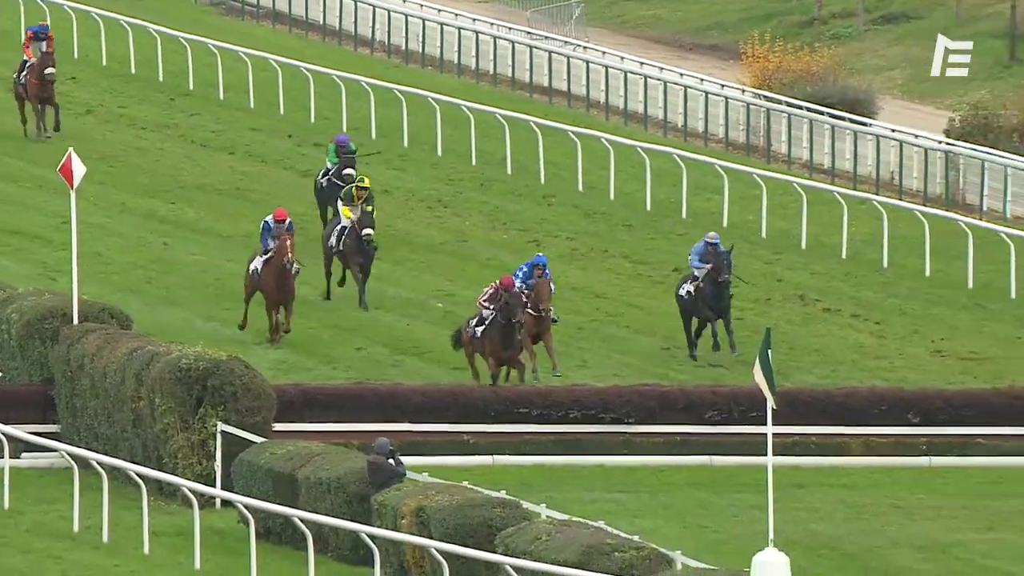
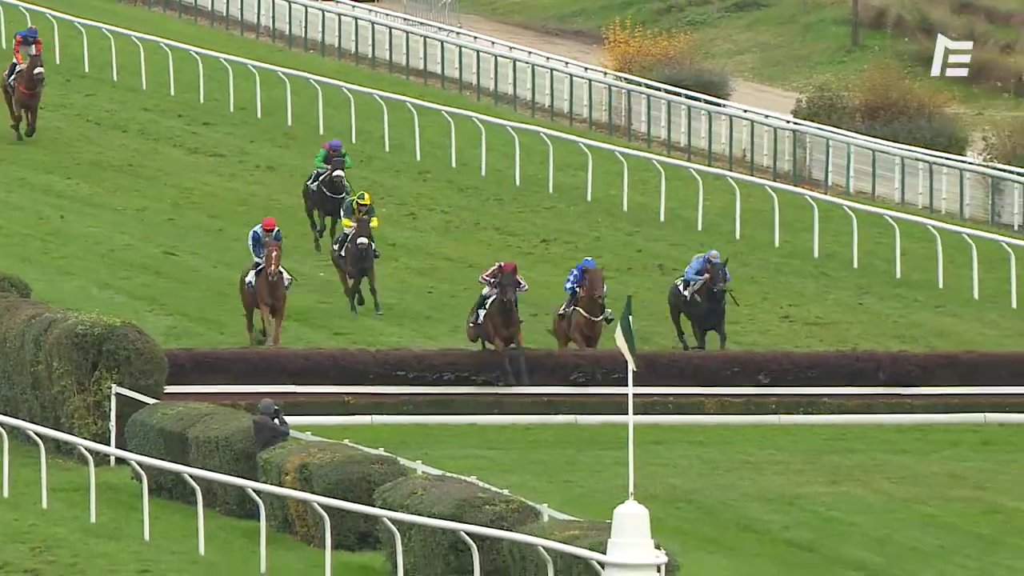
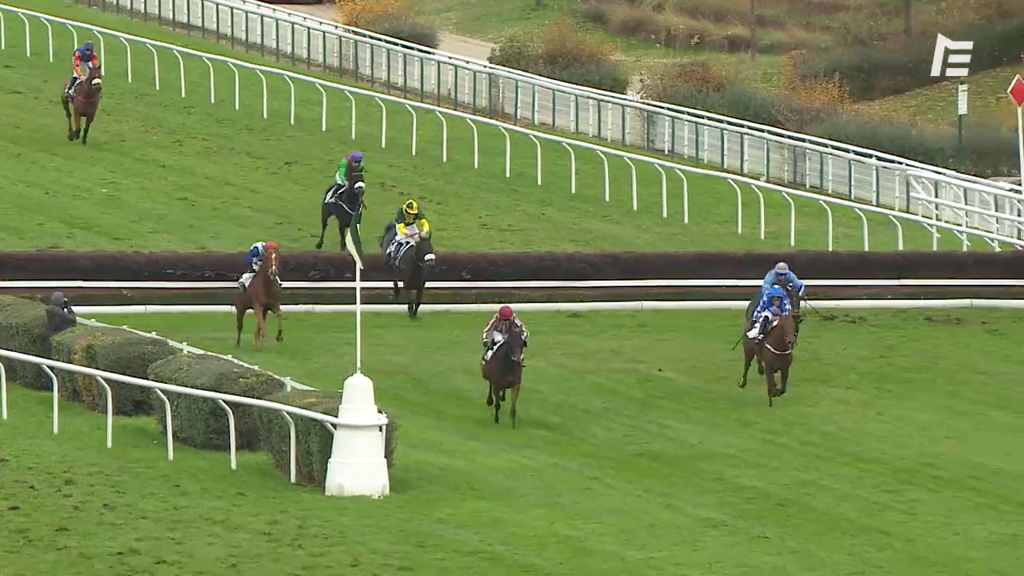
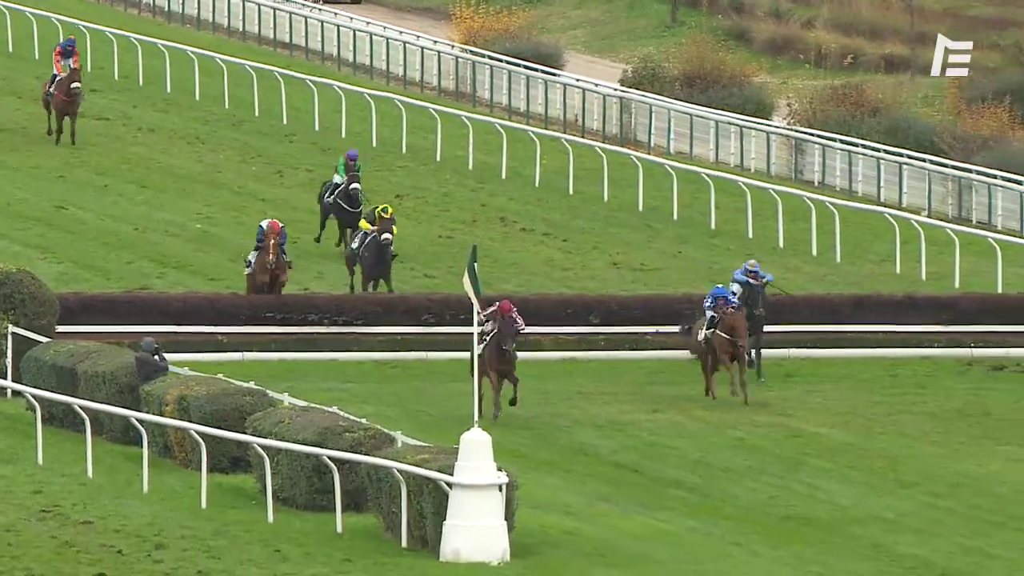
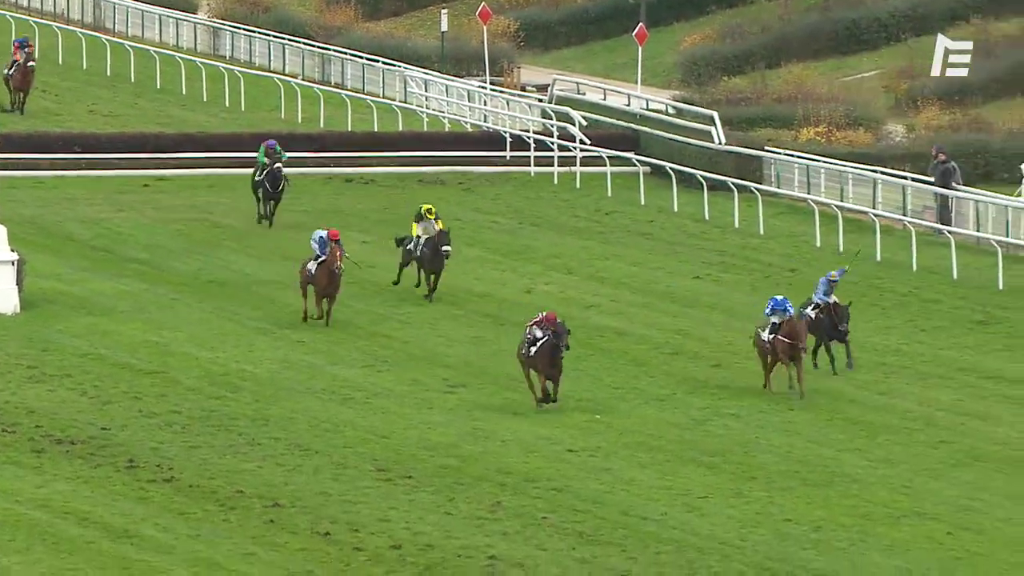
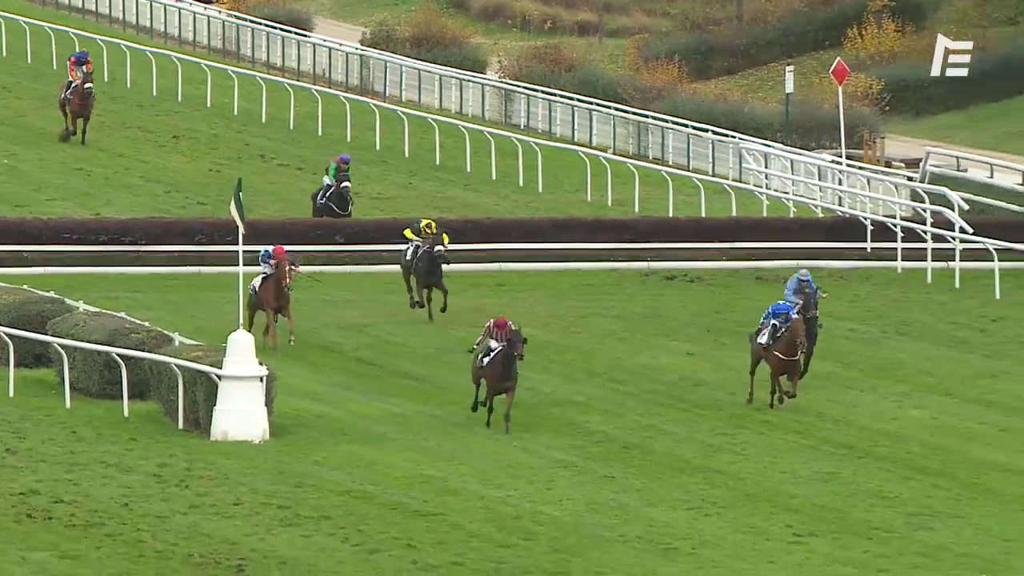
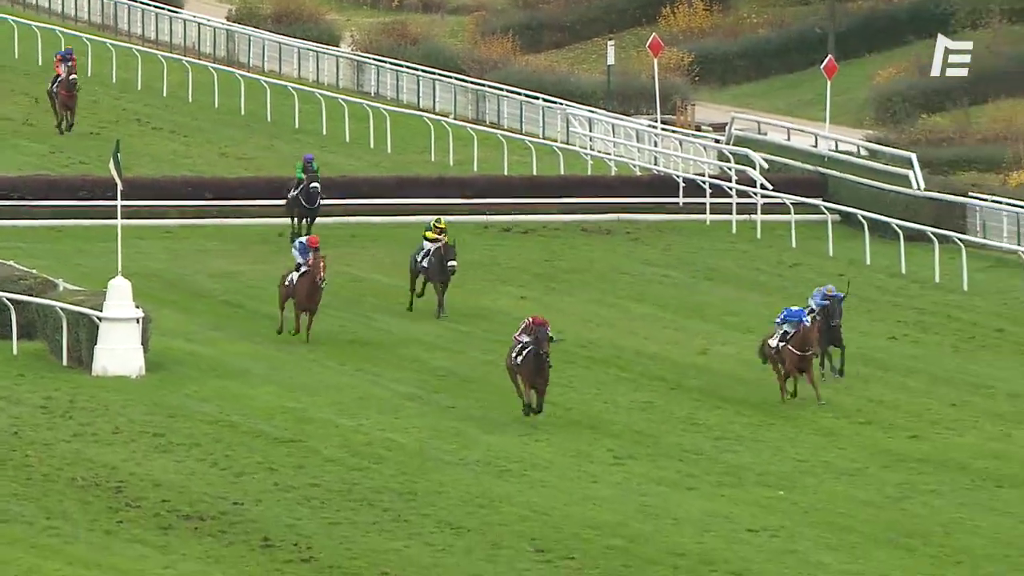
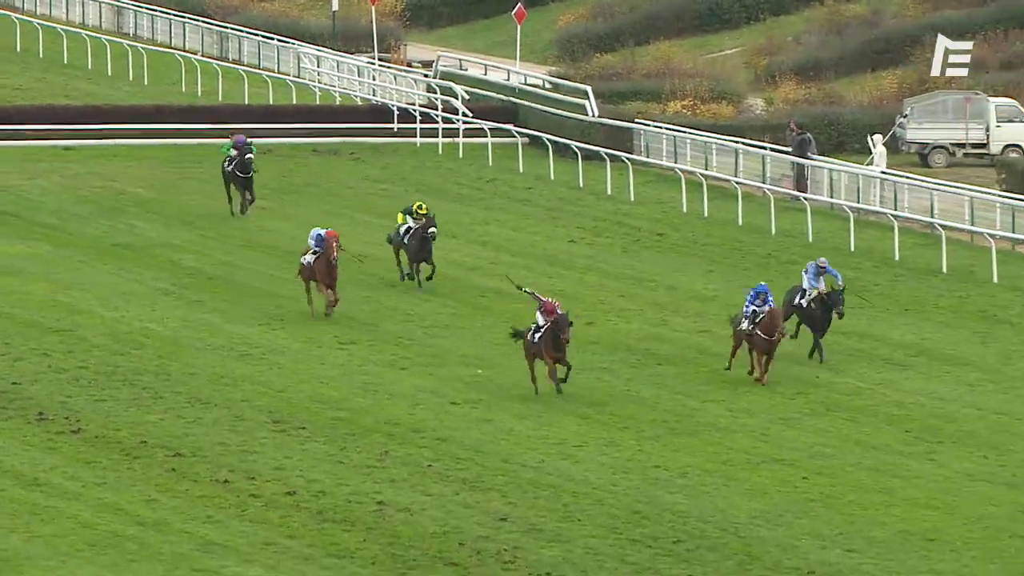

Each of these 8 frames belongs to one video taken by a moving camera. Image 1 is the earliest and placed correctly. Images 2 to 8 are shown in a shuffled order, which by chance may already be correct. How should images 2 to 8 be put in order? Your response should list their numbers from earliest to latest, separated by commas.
2, 4, 3, 6, 7, 5, 8
